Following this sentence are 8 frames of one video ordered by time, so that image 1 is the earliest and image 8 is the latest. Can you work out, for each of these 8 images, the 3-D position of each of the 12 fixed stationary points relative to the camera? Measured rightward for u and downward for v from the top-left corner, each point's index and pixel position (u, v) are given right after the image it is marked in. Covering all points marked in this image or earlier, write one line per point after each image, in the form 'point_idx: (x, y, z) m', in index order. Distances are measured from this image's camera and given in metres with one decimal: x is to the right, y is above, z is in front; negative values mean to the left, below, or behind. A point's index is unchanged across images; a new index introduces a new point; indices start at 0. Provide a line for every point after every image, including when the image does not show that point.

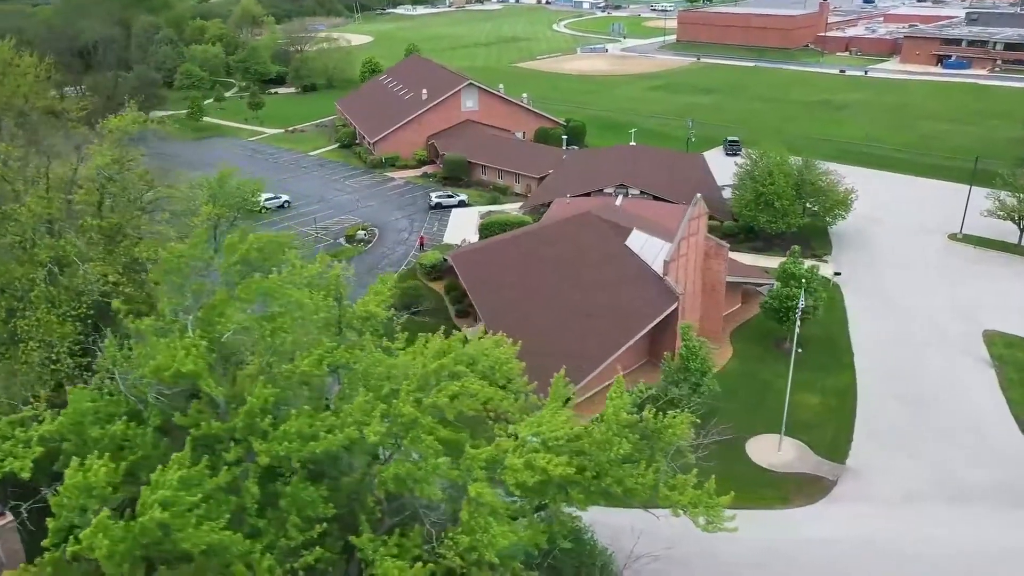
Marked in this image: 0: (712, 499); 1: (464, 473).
0: (+4.5, -4.8, +18.3) m
1: (-1.0, -3.9, +17.4) m
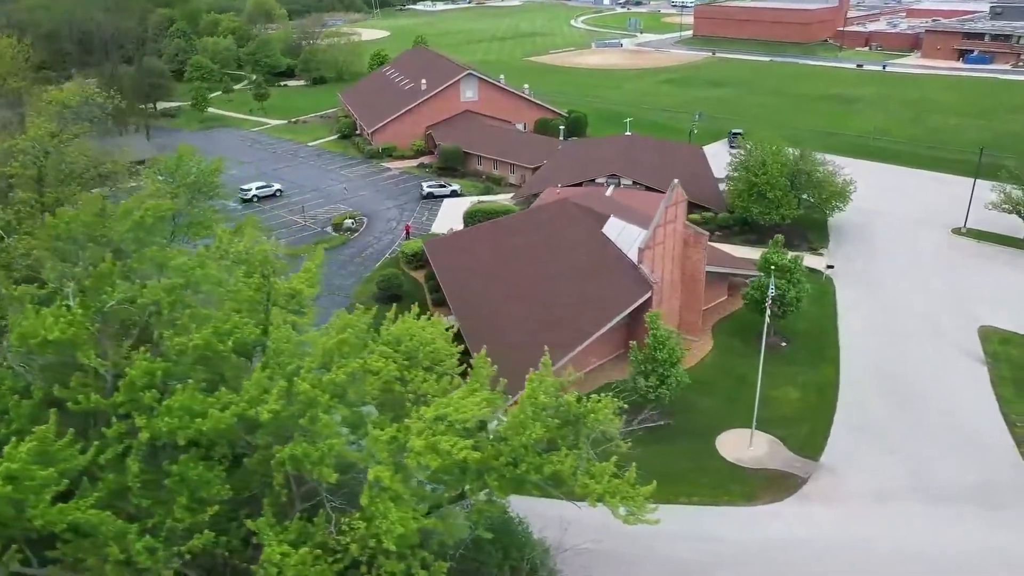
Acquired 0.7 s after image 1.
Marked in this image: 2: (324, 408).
0: (+2.6, -4.3, +17.2) m
1: (-3.0, -3.4, +16.5) m
2: (-3.8, -2.4, +16.2) m
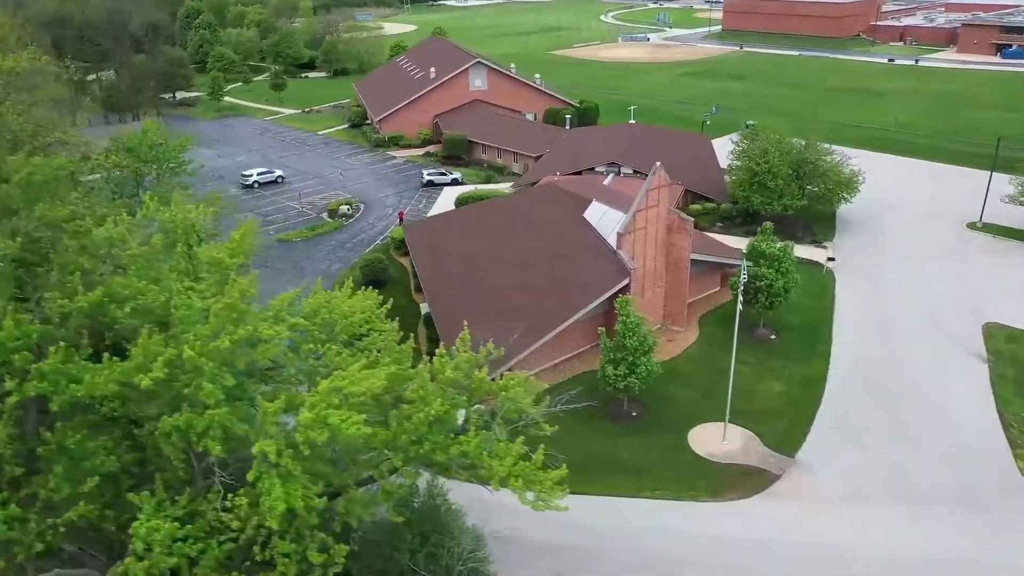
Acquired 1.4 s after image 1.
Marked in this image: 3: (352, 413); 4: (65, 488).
0: (+0.6, -3.7, +16.0) m
1: (-4.9, -2.7, +15.6) m
2: (-5.7, -1.7, +15.3) m
3: (-3.1, -2.4, +15.6) m
4: (-8.3, -3.7, +15.0) m
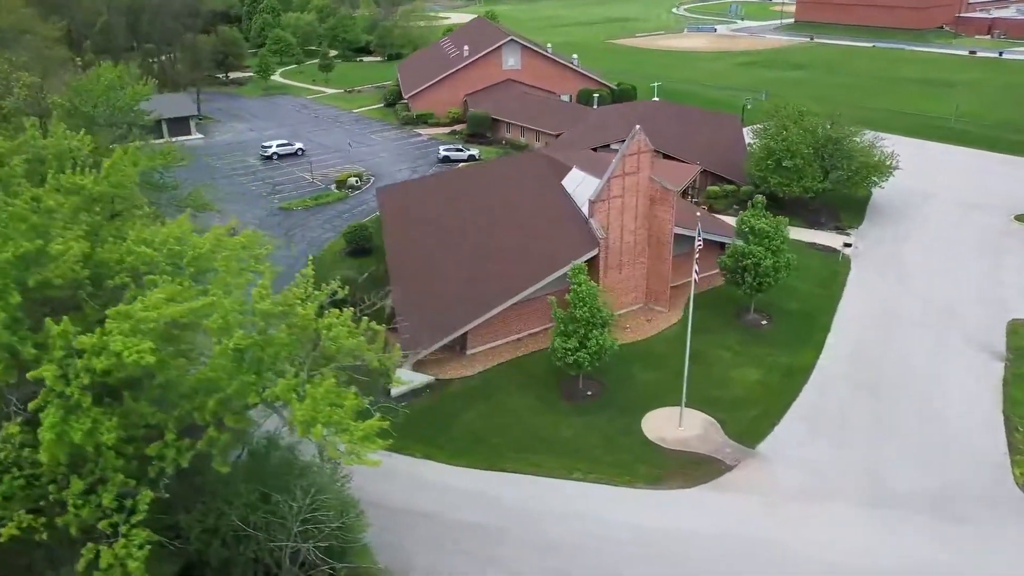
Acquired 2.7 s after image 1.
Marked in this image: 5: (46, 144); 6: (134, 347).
0: (-2.7, -2.4, +14.1) m
1: (-8.2, -1.1, +14.2) m
2: (-9.0, -0.1, +14.1) m
3: (-6.3, -0.9, +14.1) m
4: (-11.7, -2.0, +14.0) m
5: (-11.3, +3.5, +19.6) m
6: (-6.4, -1.0, +13.7) m
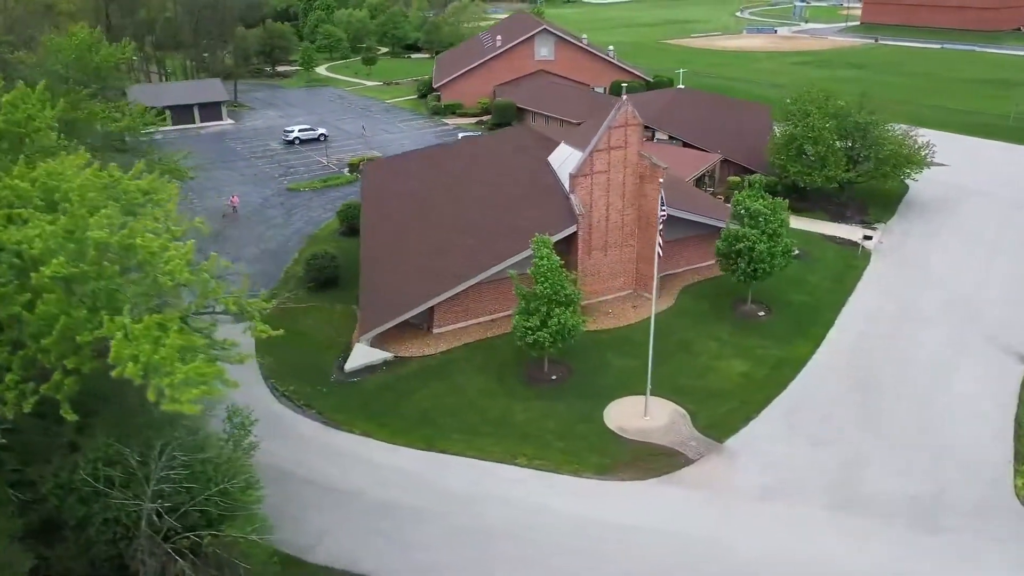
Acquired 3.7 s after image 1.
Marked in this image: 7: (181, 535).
0: (-5.1, -1.2, +12.7) m
1: (-10.6, +0.2, +13.2) m
2: (-11.3, +1.3, +13.1) m
3: (-8.7, +0.3, +12.9) m
4: (-14.1, -0.6, +13.3) m
5: (-13.0, +4.9, +18.9) m
6: (-8.8, +0.3, +12.6) m
7: (-6.4, -4.8, +15.8) m
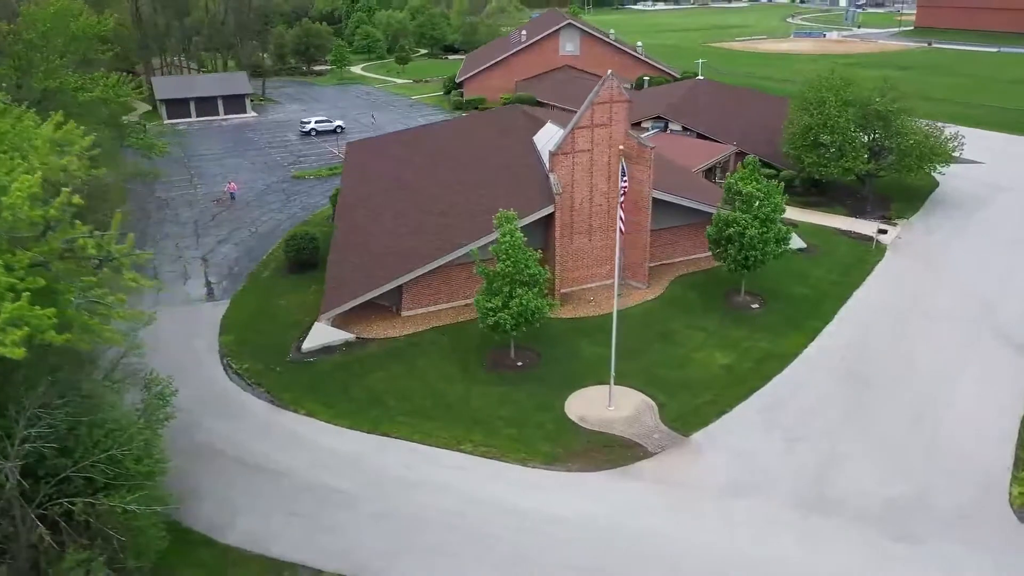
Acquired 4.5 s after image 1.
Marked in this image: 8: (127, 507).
0: (-7.1, -0.3, +11.6) m
1: (-12.5, +1.3, +12.4) m
2: (-13.2, +2.4, +12.4) m
3: (-10.6, +1.4, +12.0) m
4: (-16.0, +0.6, +12.7) m
5: (-14.5, +6.0, +18.4) m
6: (-10.7, +1.3, +11.7) m
7: (-8.3, -3.9, +14.7) m
8: (-7.2, -4.1, +15.2) m
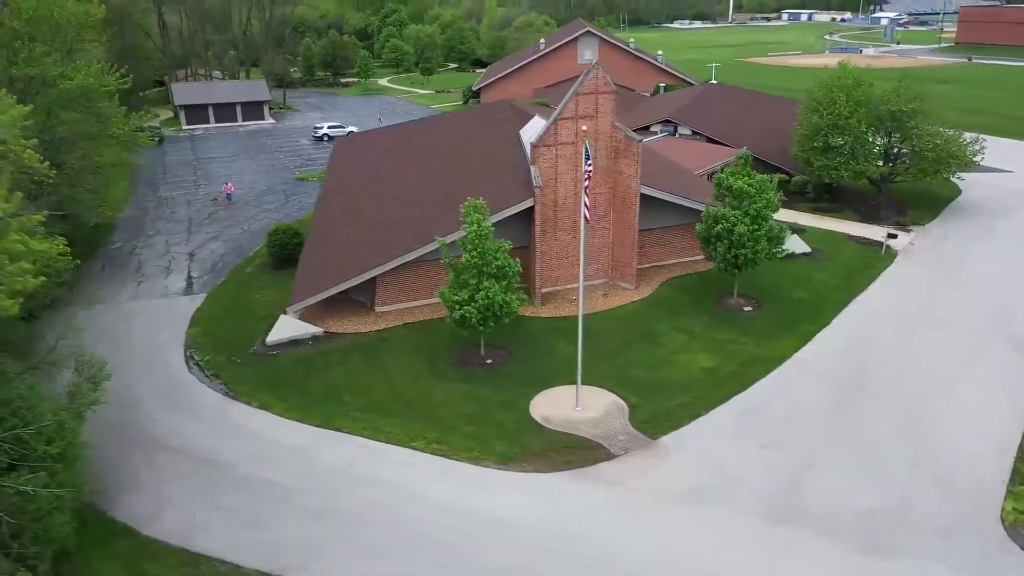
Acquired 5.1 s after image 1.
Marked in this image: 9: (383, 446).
0: (-8.6, +0.4, +10.8) m
1: (-13.9, +2.0, +12.0) m
2: (-14.6, +3.1, +12.0) m
3: (-12.1, +2.1, +11.5) m
4: (-17.4, +1.4, +12.4) m
5: (-15.5, +6.6, +18.1) m
6: (-12.1, +2.0, +11.1) m
7: (-9.7, -3.3, +13.9) m
8: (-8.6, -3.5, +14.3) m
9: (-3.2, -3.9, +20.0) m
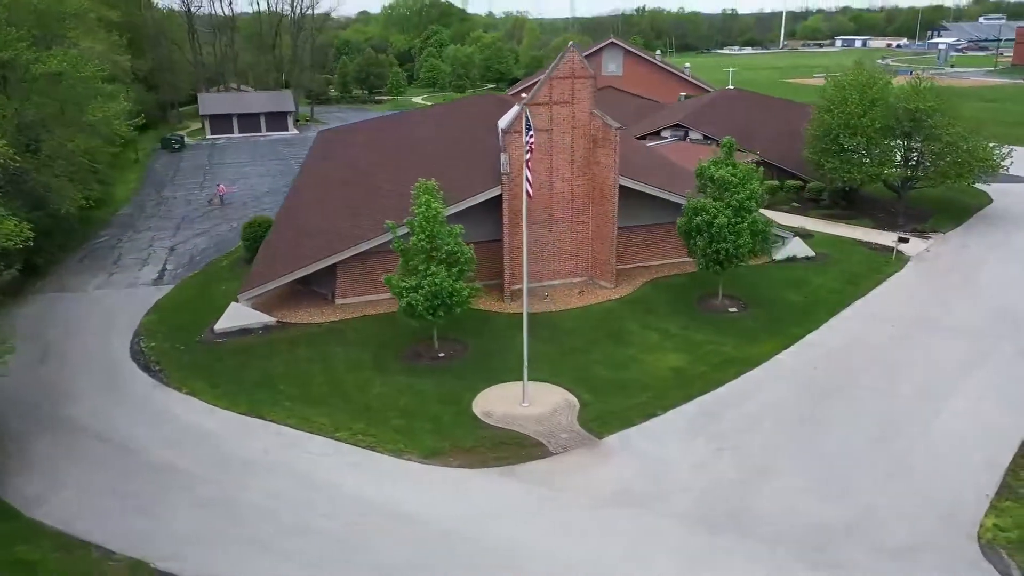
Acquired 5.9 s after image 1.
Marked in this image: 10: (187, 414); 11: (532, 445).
0: (-10.6, +1.3, +9.9) m
1: (-15.8, +3.0, +11.4) m
2: (-16.4, +4.1, +11.6) m
3: (-14.0, +3.1, +10.8) m
4: (-19.3, +2.5, +12.1) m
5: (-16.9, +7.4, +17.8) m
6: (-14.1, +3.0, +10.5) m
7: (-11.6, -2.4, +12.9) m
8: (-10.5, -2.7, +13.2) m
9: (-4.7, -3.4, +18.6) m
10: (-7.9, -3.1, +19.7) m
11: (+0.4, -3.5, +18.1) m
